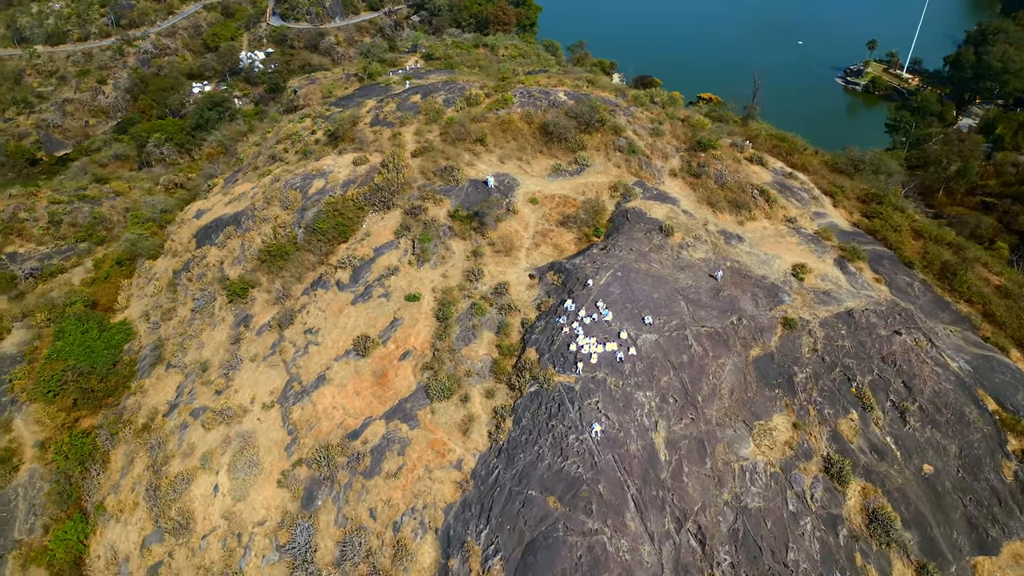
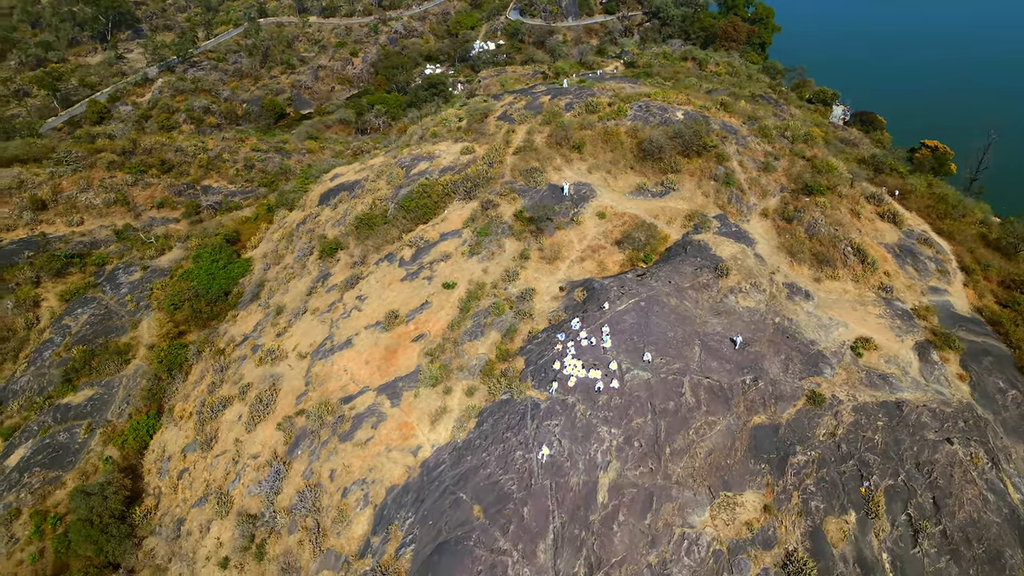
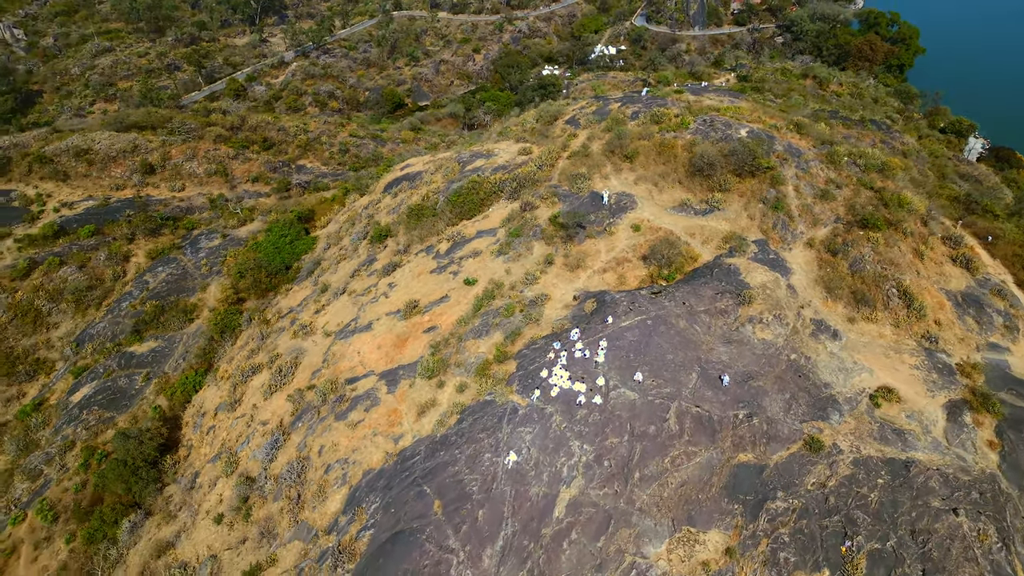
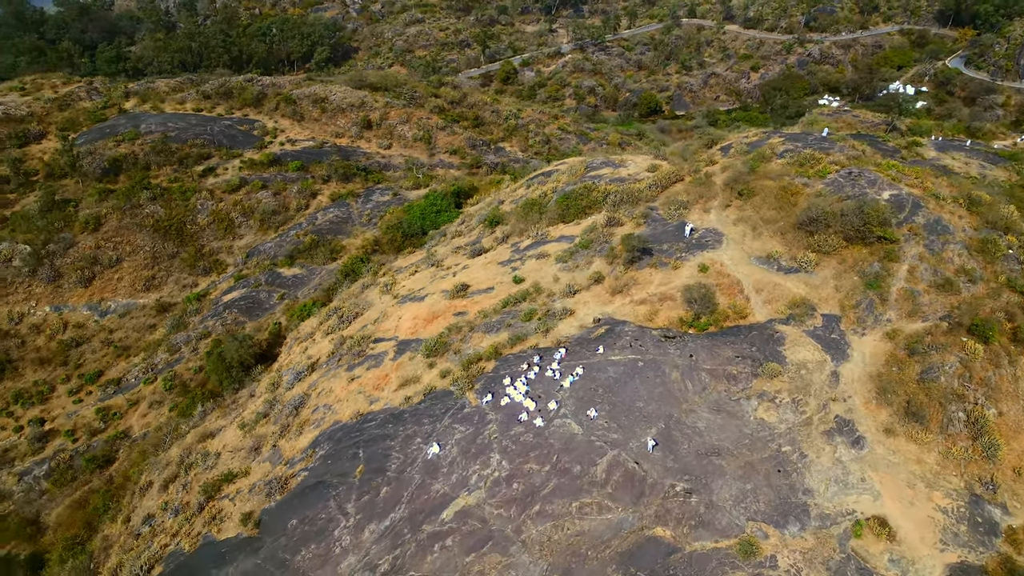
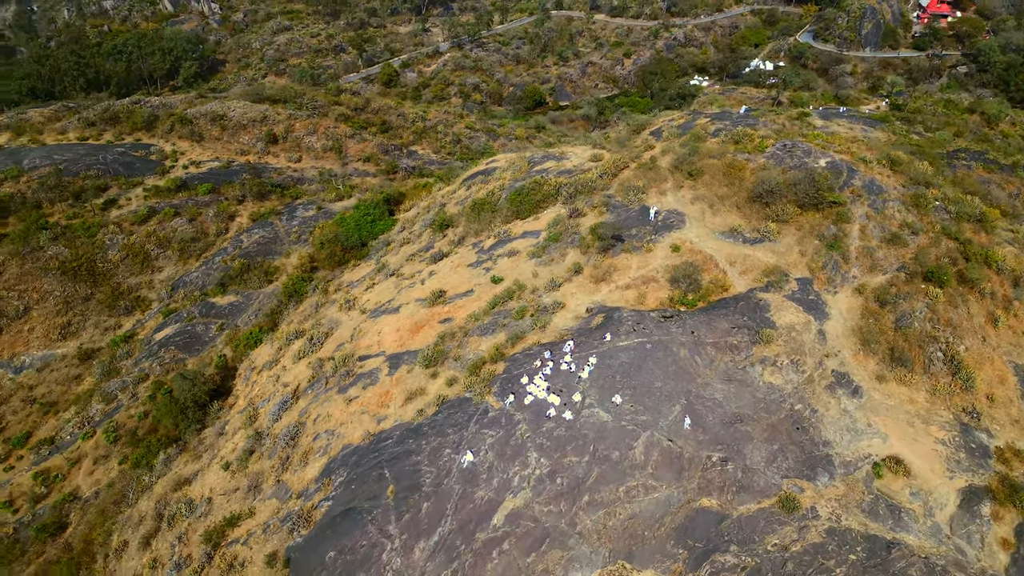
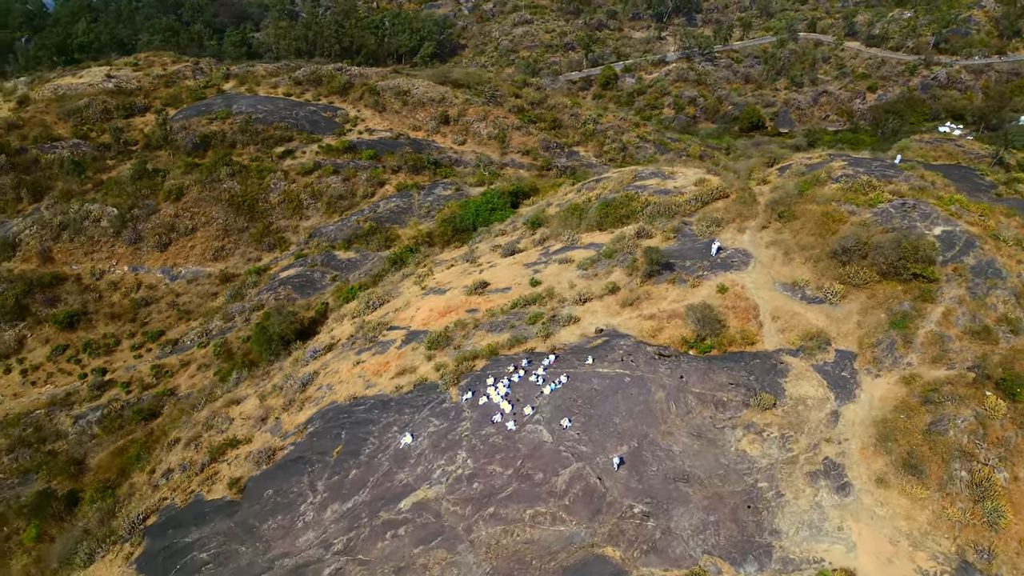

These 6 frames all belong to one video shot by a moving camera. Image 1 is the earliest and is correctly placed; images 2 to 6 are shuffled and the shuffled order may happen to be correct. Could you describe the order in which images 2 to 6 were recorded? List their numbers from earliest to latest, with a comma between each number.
2, 3, 5, 4, 6
